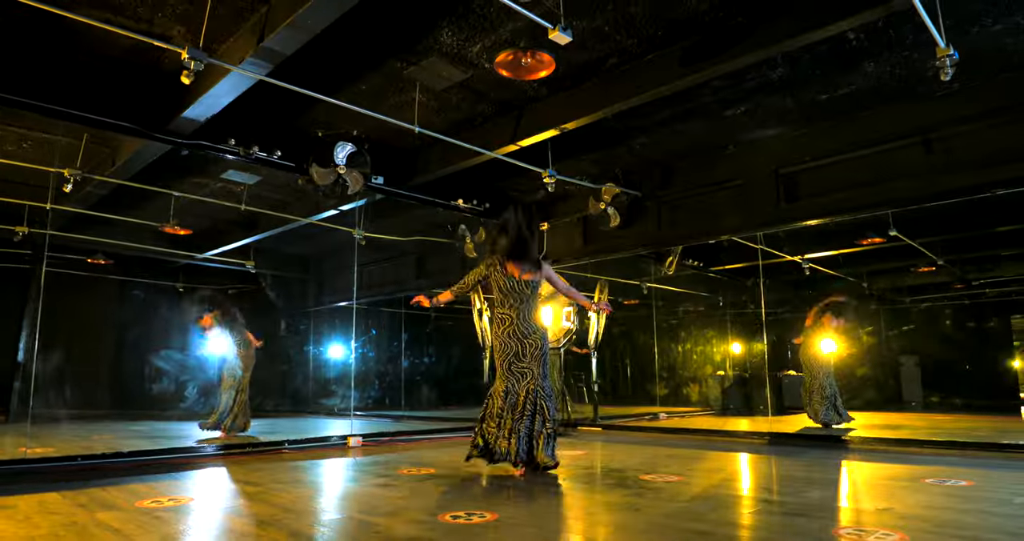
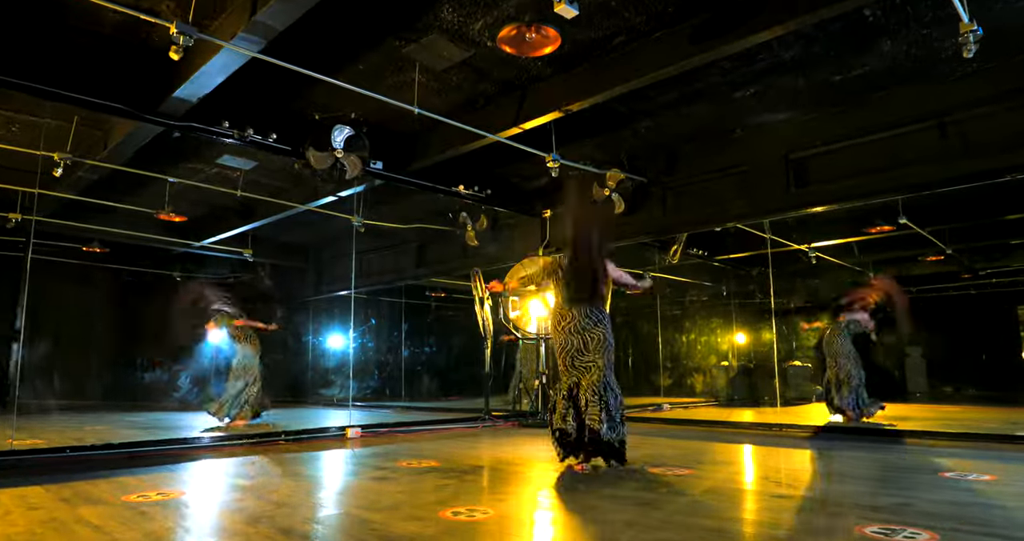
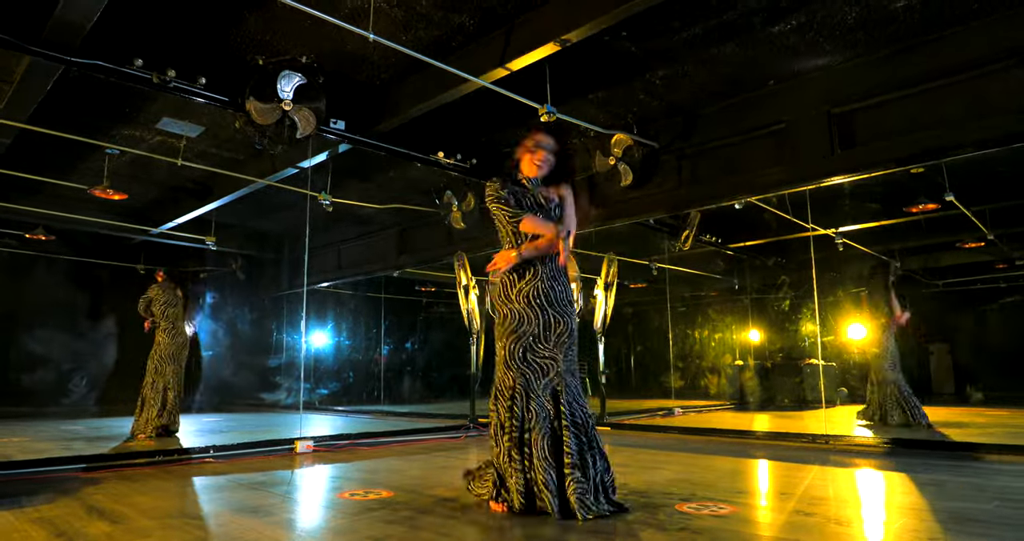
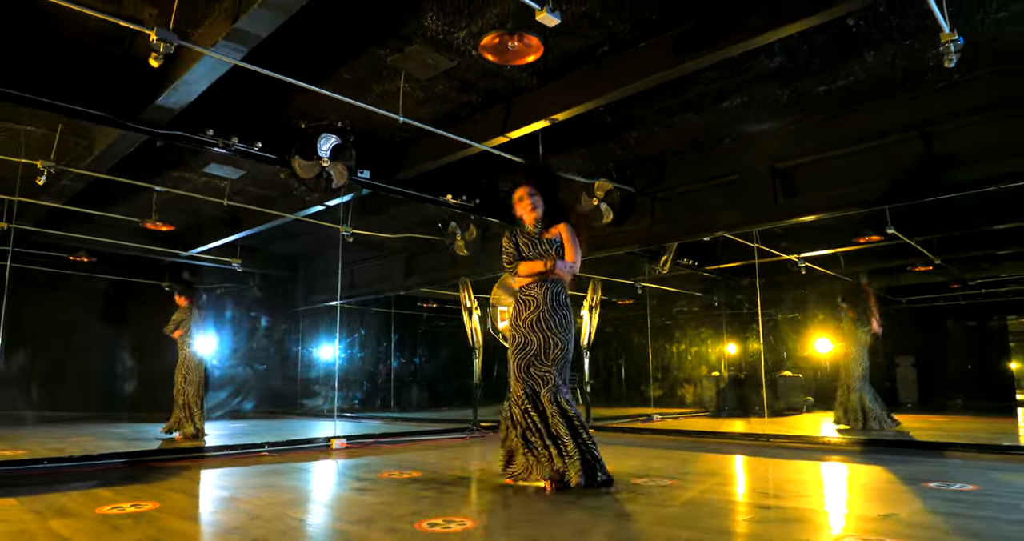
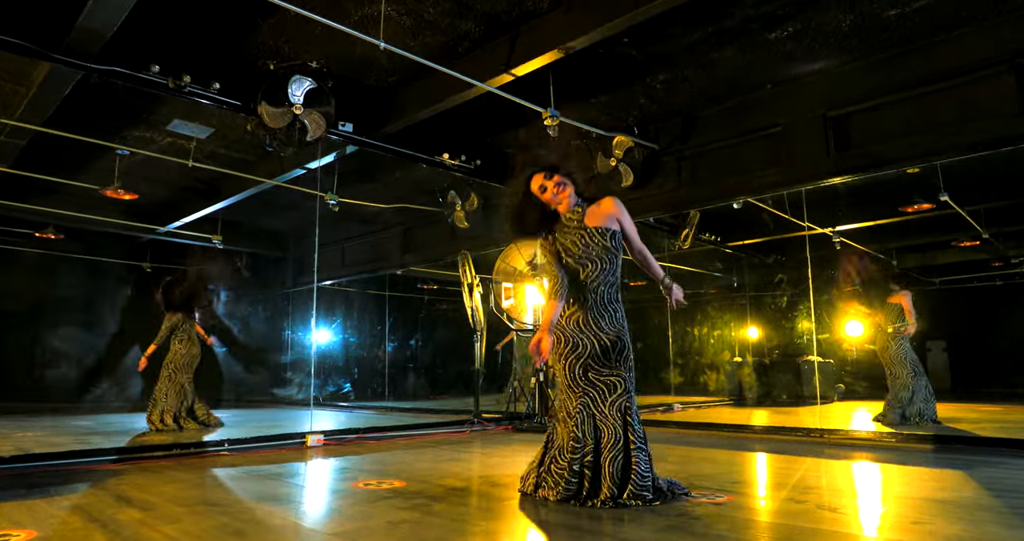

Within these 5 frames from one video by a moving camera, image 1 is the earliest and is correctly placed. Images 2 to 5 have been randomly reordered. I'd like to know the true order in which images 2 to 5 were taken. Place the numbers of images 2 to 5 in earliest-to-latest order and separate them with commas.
2, 5, 3, 4
